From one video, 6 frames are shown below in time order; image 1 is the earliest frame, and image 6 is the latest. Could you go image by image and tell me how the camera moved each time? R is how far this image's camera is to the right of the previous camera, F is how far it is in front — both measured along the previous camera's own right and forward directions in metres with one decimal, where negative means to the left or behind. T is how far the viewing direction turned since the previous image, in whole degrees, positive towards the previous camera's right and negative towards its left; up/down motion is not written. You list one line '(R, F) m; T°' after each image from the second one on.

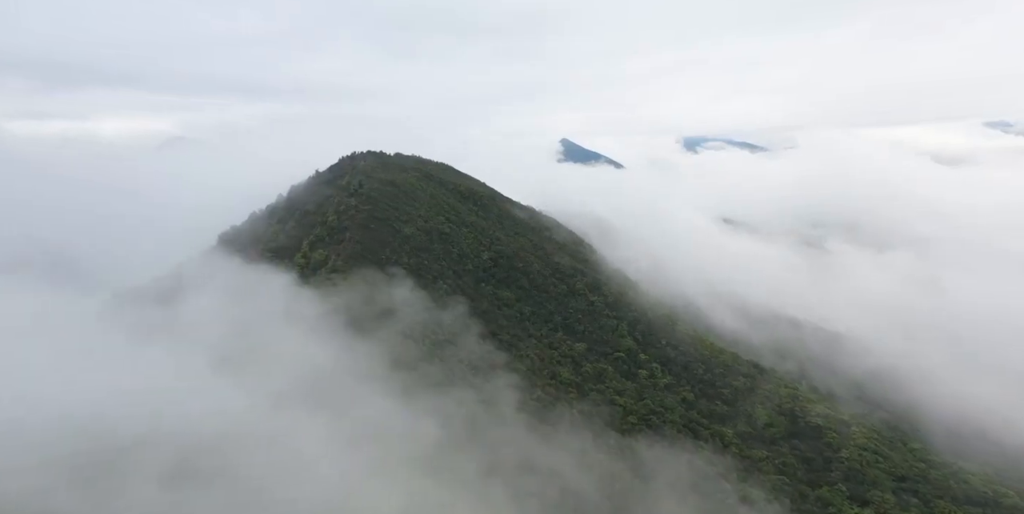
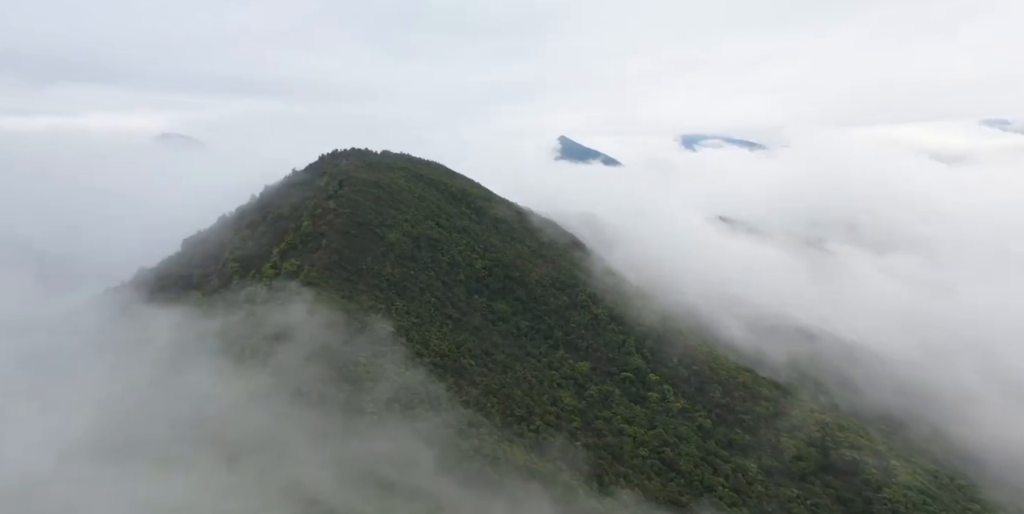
(+0.4, +6.7) m; 0°
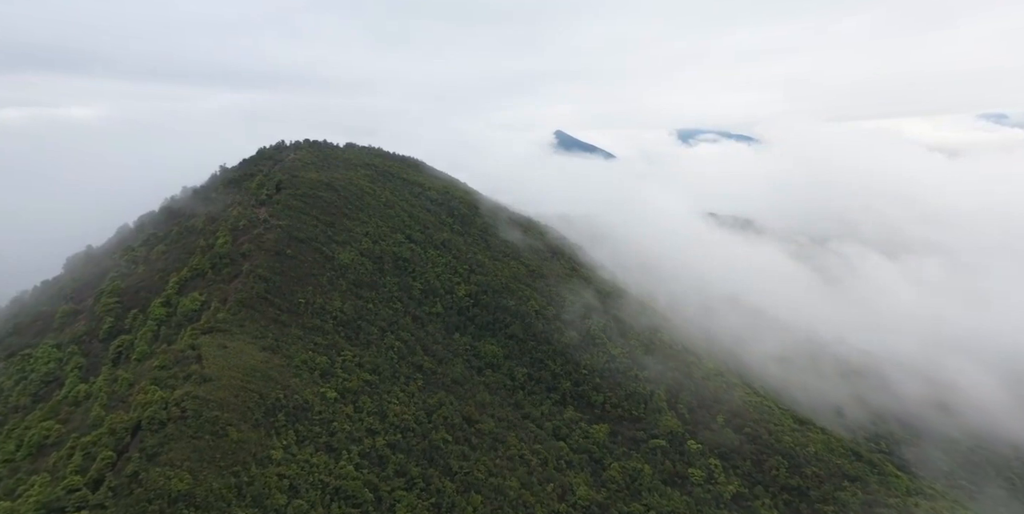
(+0.4, +15.6) m; 0°
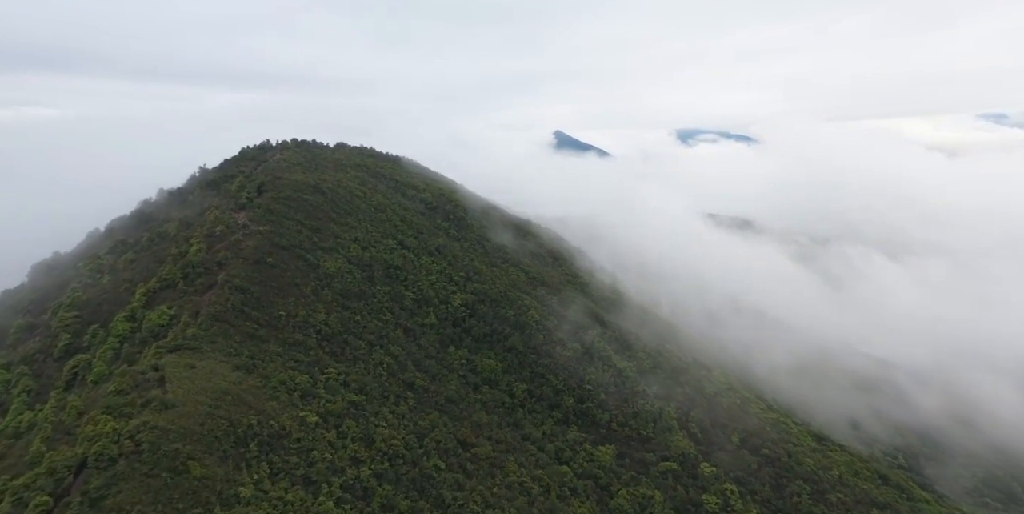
(+0.1, +3.4) m; 0°
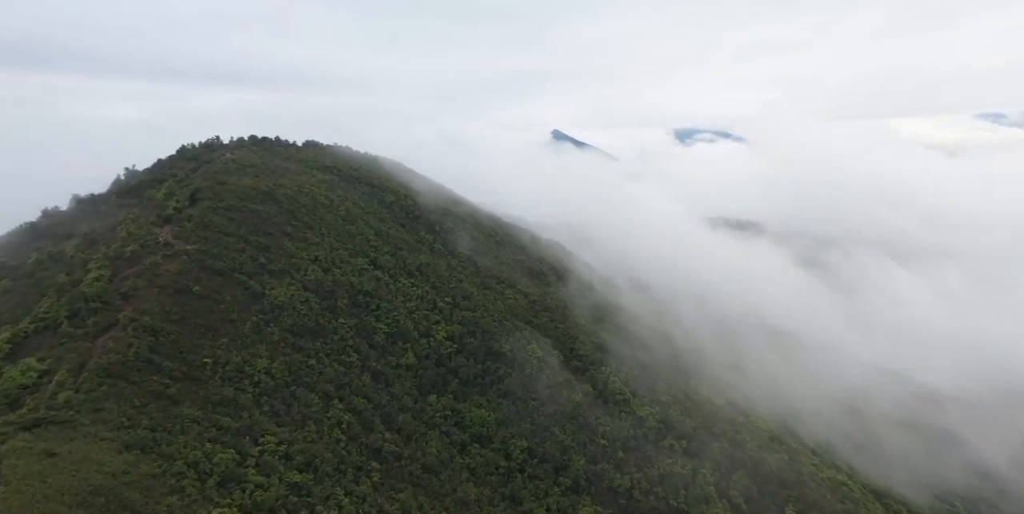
(+0.2, +9.1) m; 0°
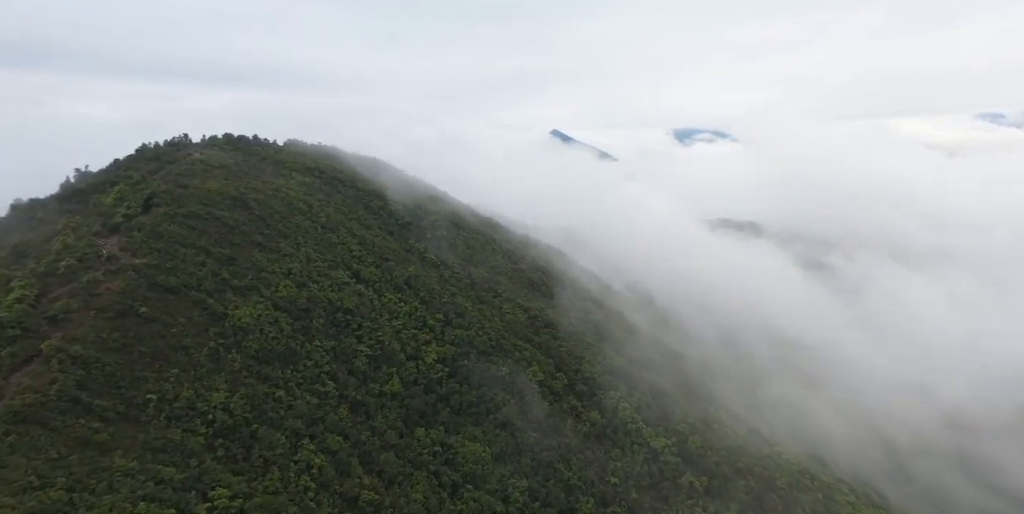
(+0.1, +4.4) m; 0°
